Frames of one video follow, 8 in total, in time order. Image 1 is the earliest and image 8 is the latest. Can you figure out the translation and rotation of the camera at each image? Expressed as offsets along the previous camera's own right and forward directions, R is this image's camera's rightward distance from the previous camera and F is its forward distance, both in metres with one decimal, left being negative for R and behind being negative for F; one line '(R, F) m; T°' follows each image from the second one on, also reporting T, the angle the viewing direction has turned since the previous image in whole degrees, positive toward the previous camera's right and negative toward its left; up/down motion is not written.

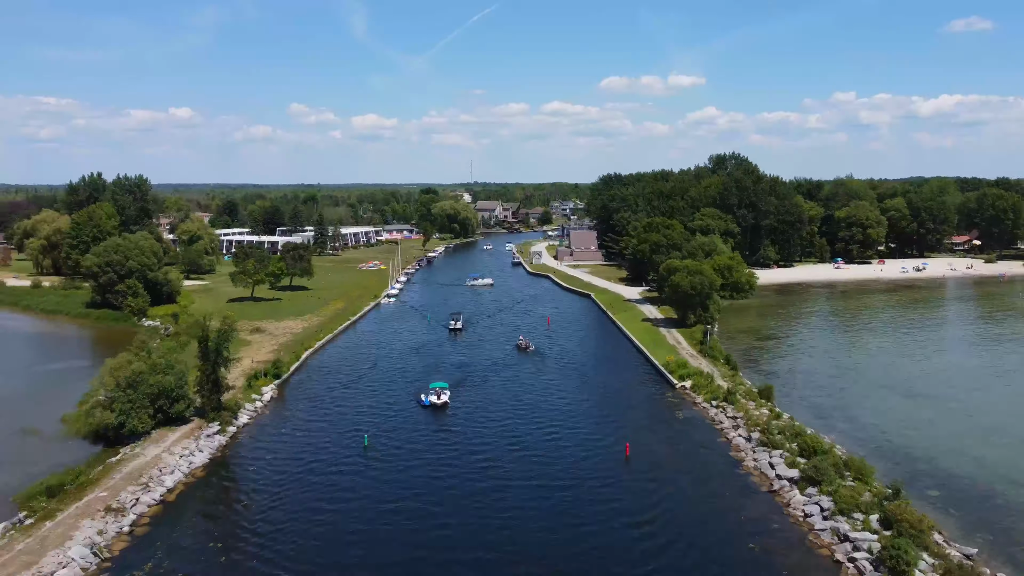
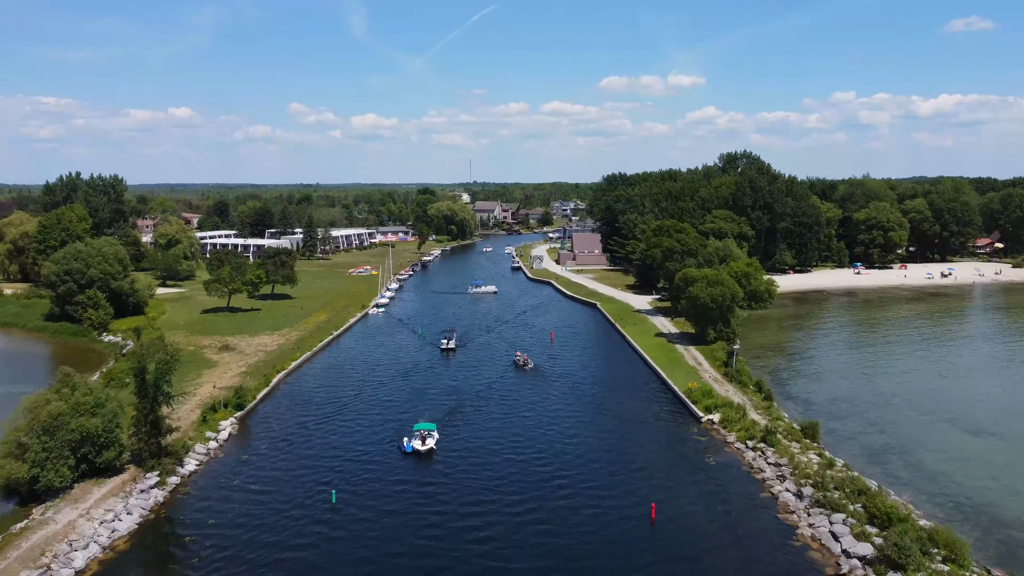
(0.0, +6.6) m; 0°
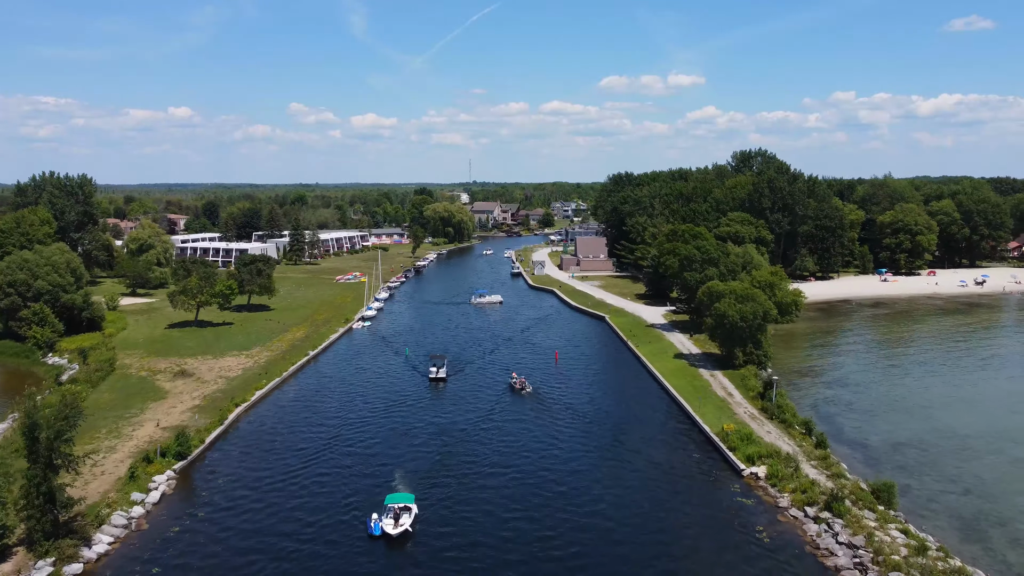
(0.0, +7.4) m; 0°
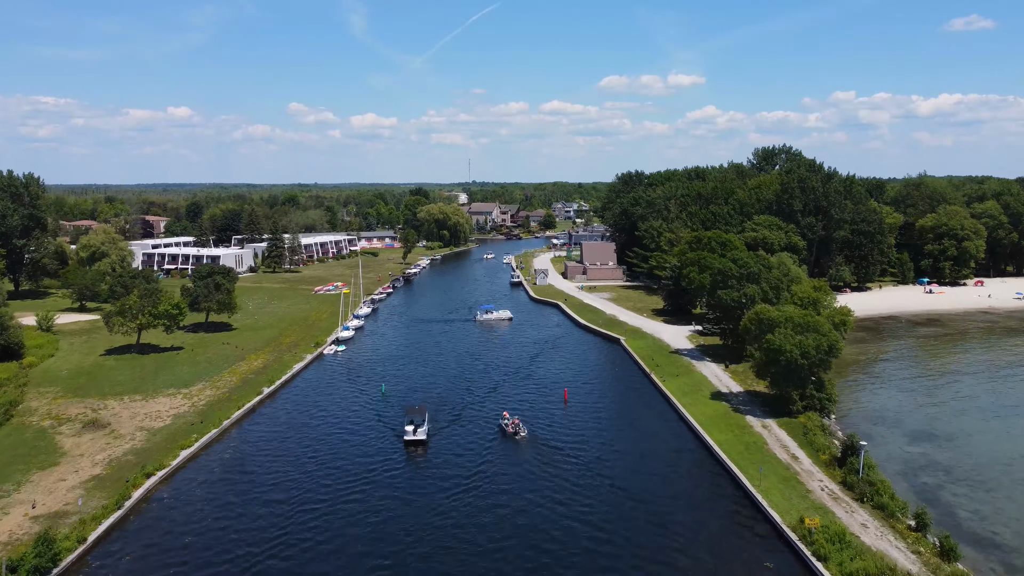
(0.0, +10.3) m; 0°
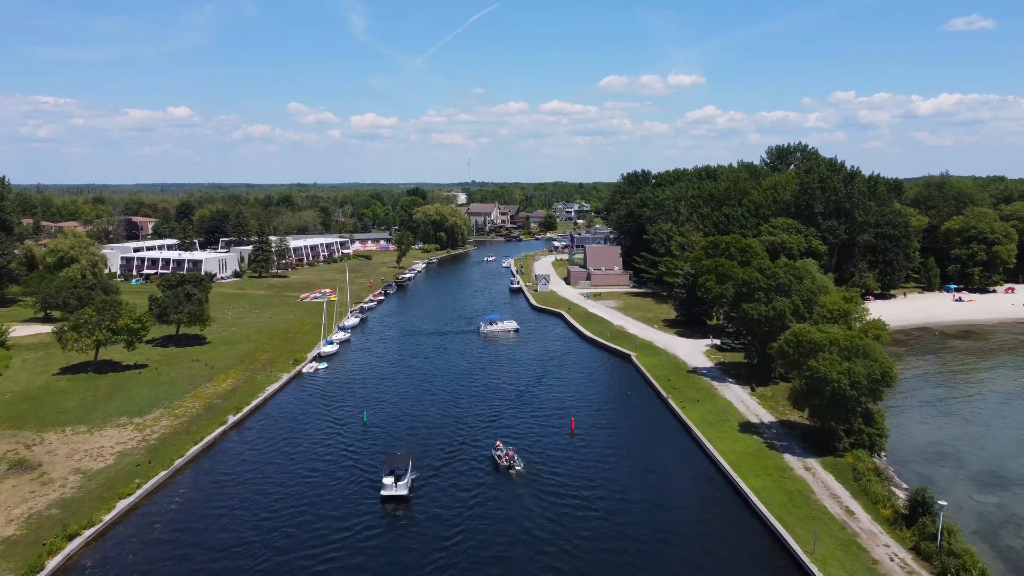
(0.0, +5.7) m; 0°
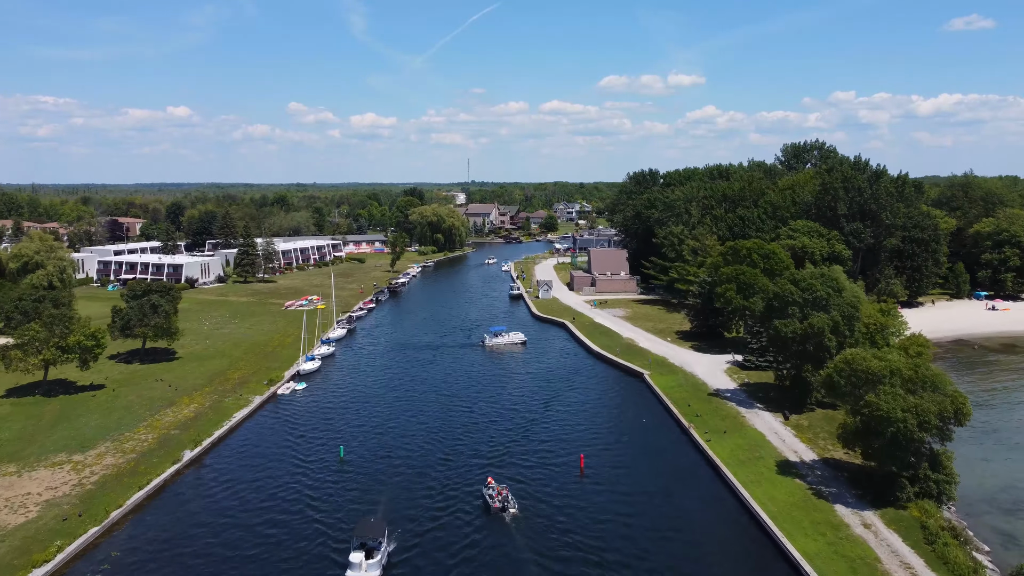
(0.0, +5.5) m; 0°
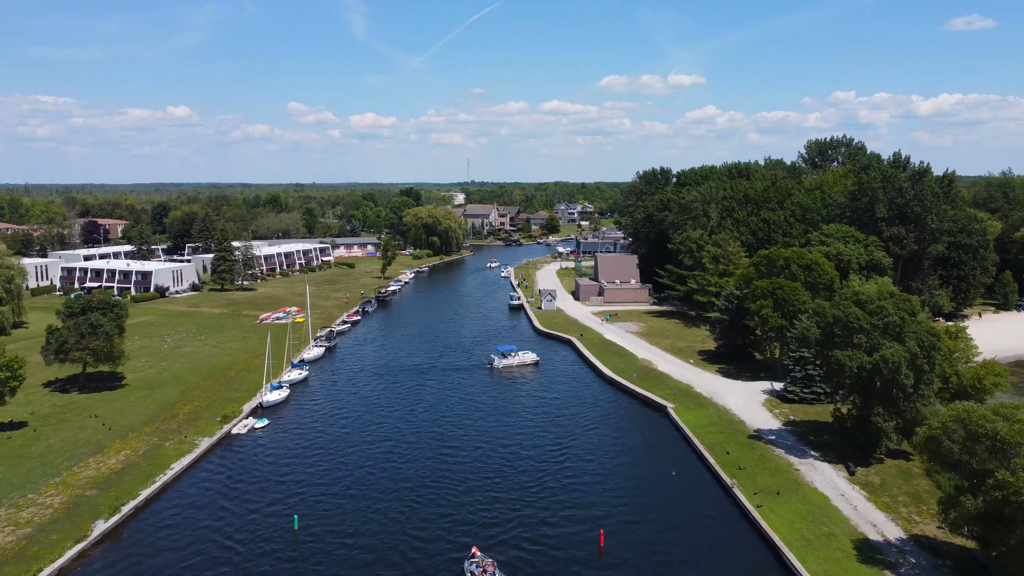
(0.0, +7.6) m; 0°
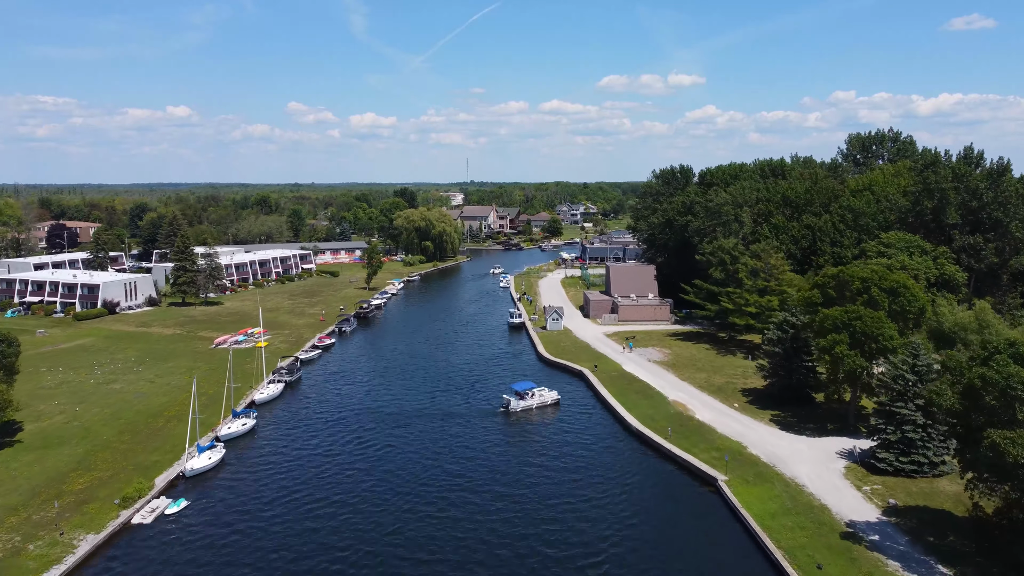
(0.0, +10.4) m; 0°
